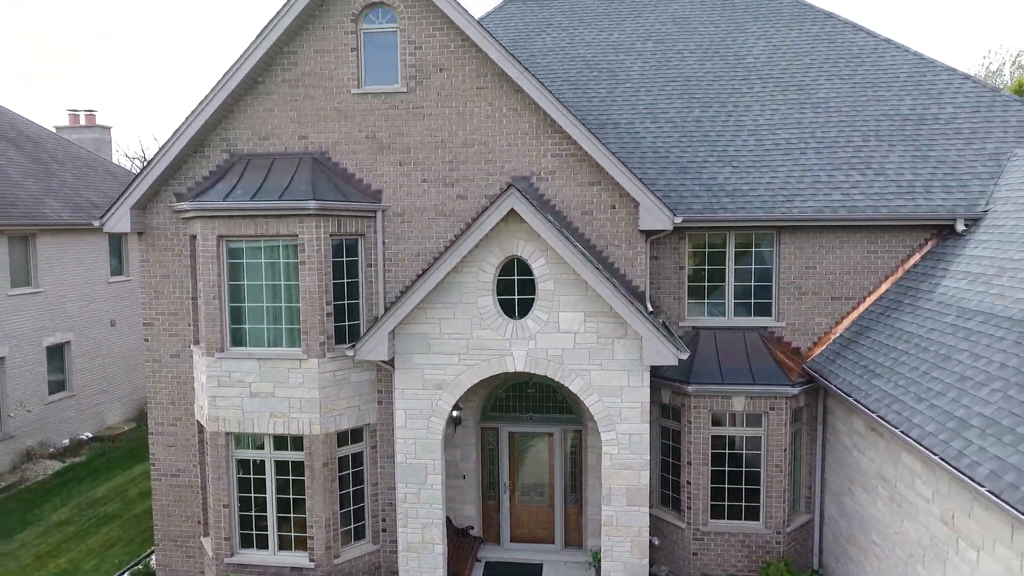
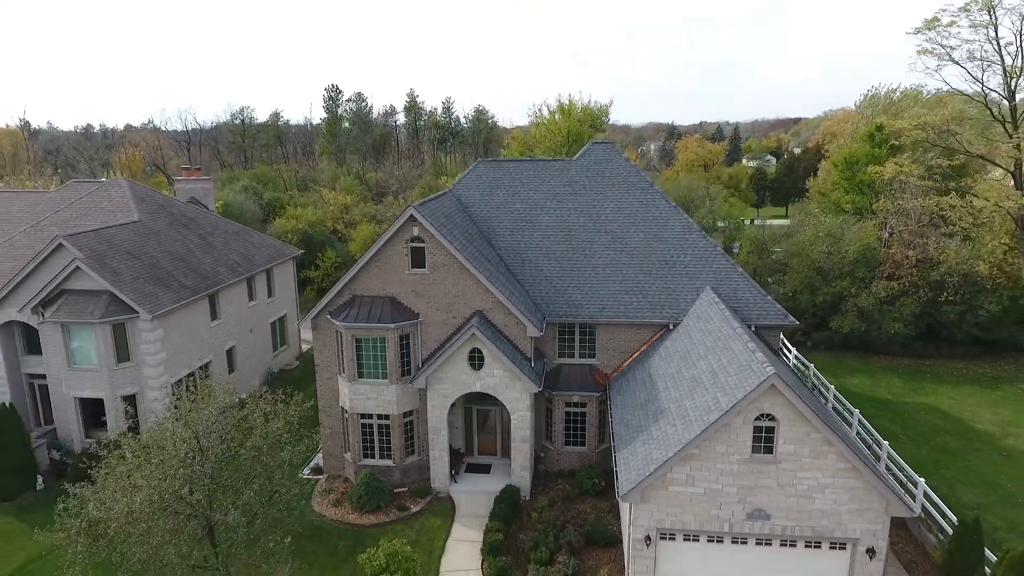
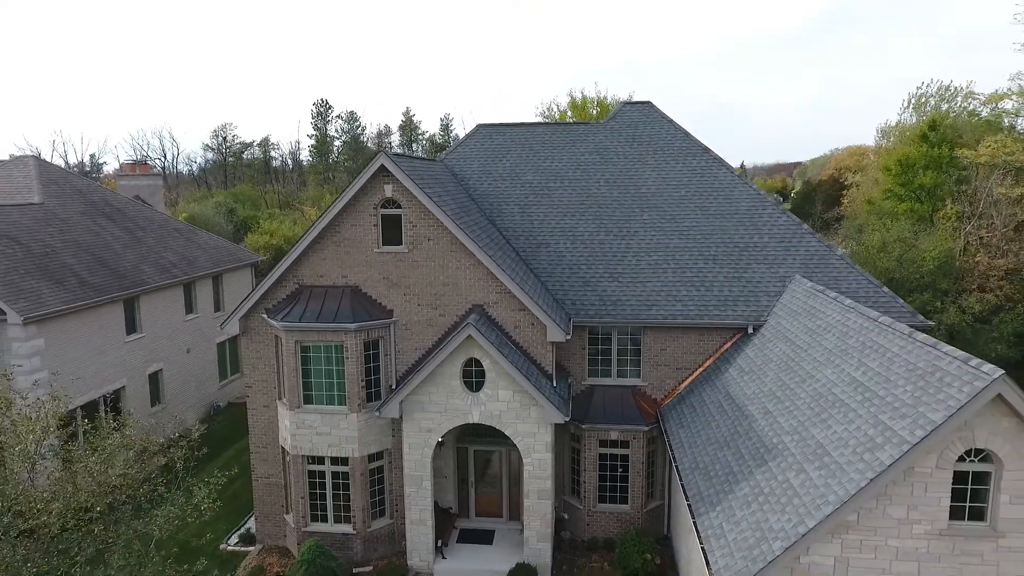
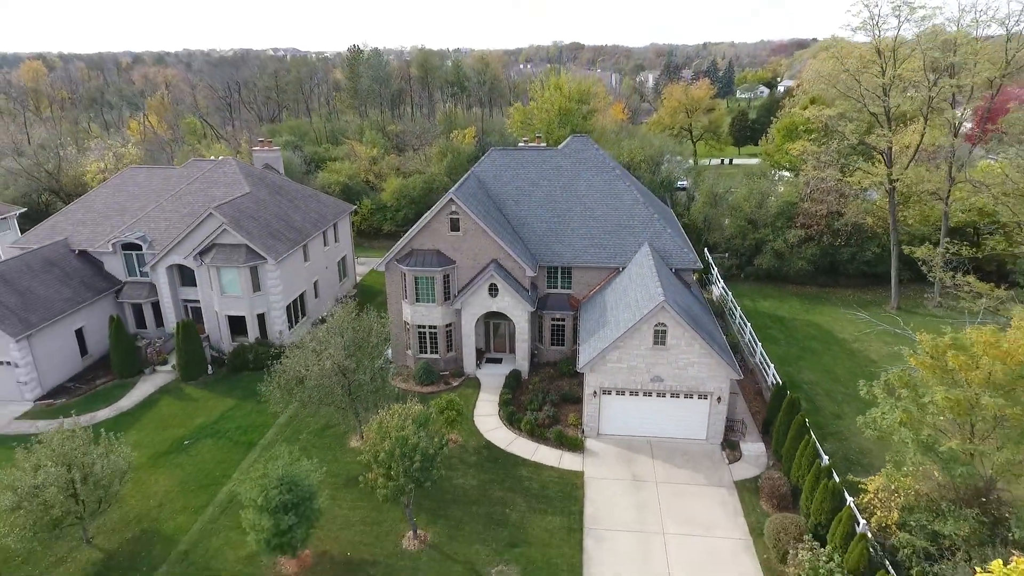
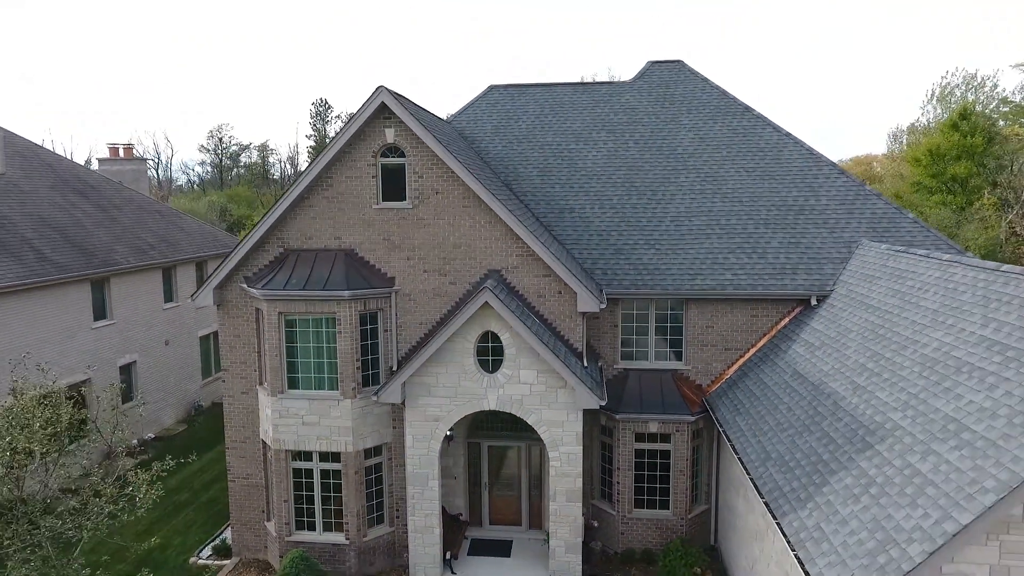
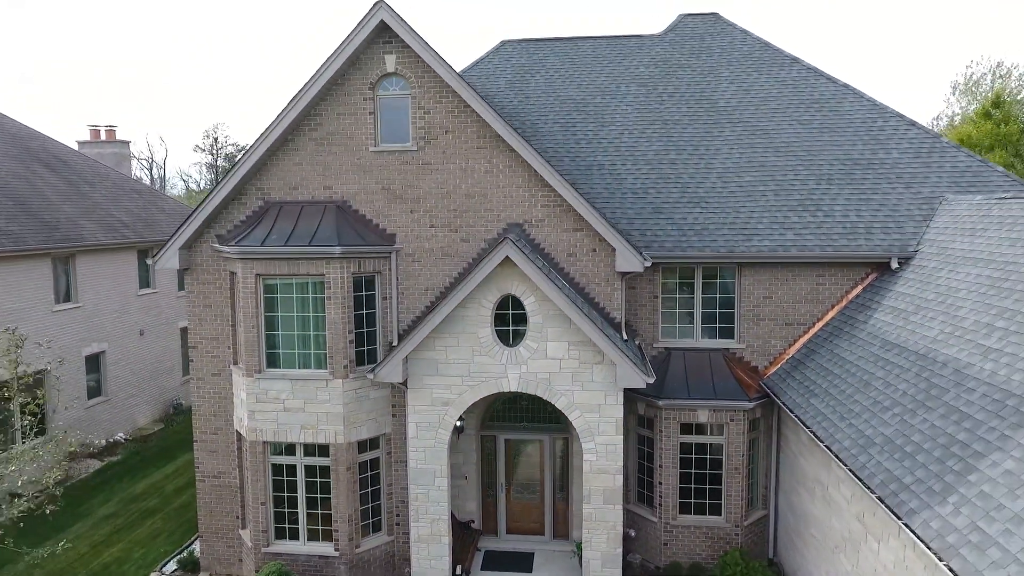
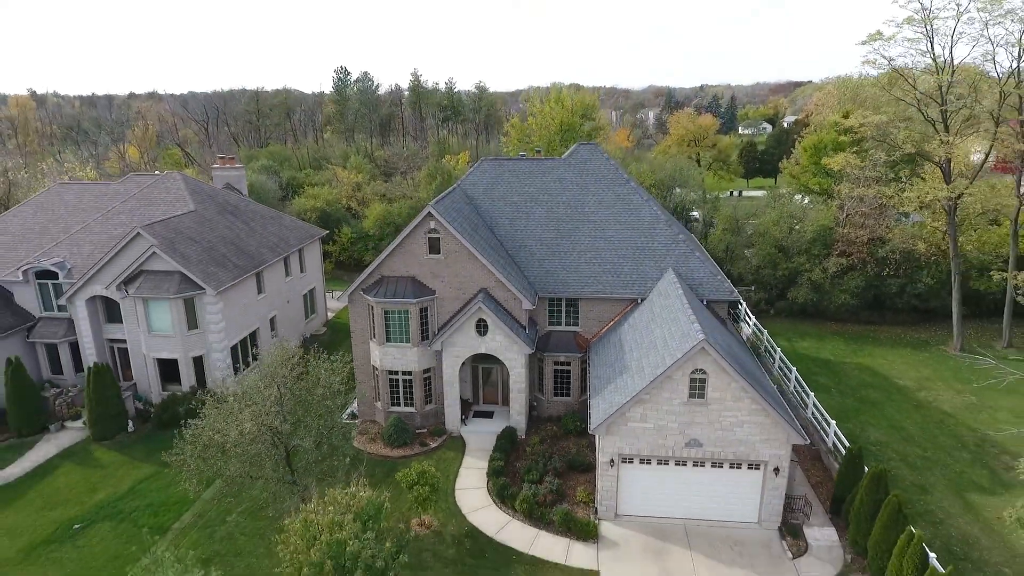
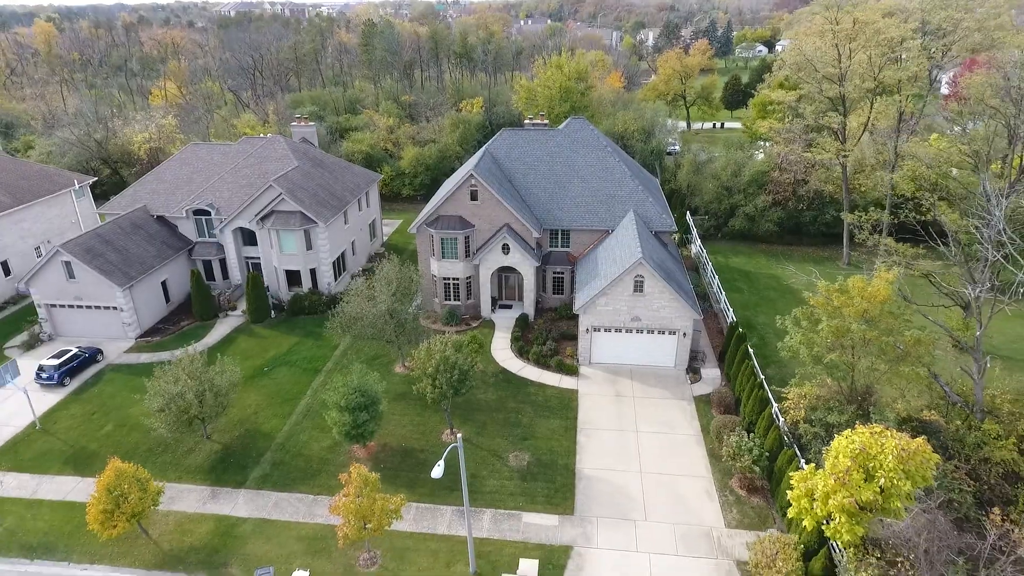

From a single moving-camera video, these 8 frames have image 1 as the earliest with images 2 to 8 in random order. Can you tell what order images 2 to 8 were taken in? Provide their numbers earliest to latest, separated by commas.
6, 5, 3, 2, 7, 4, 8
